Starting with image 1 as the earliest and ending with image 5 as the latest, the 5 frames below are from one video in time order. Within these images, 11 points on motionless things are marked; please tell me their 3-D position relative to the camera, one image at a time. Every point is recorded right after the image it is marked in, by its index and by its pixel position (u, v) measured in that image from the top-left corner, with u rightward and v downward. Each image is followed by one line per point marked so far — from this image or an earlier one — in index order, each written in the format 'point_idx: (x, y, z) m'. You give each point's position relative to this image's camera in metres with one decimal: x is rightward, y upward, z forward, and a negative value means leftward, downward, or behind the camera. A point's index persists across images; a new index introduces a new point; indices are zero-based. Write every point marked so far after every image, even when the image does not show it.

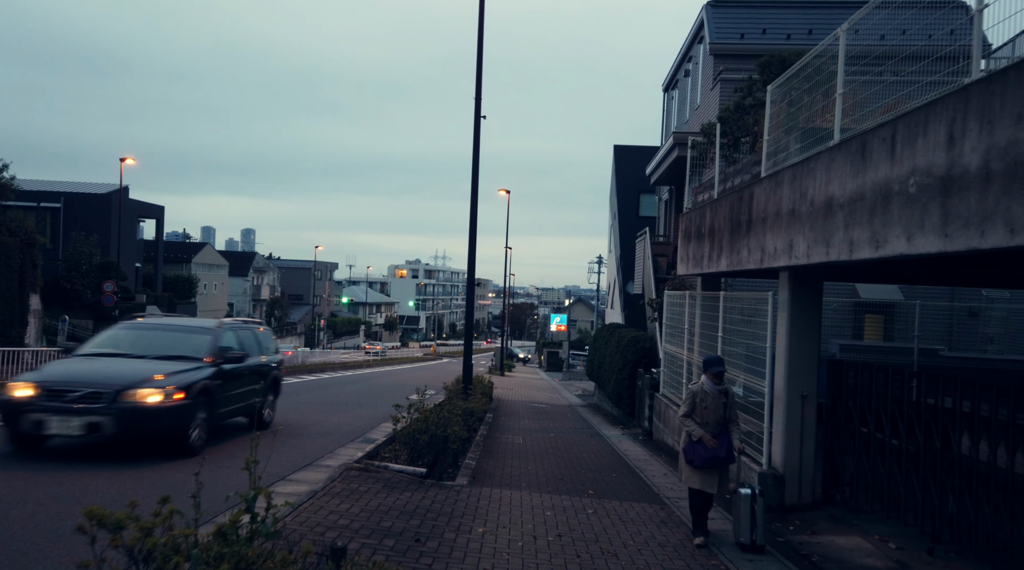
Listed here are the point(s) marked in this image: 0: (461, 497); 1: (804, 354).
0: (-0.6, -2.2, +7.9) m
1: (+3.2, -0.7, +8.3) m
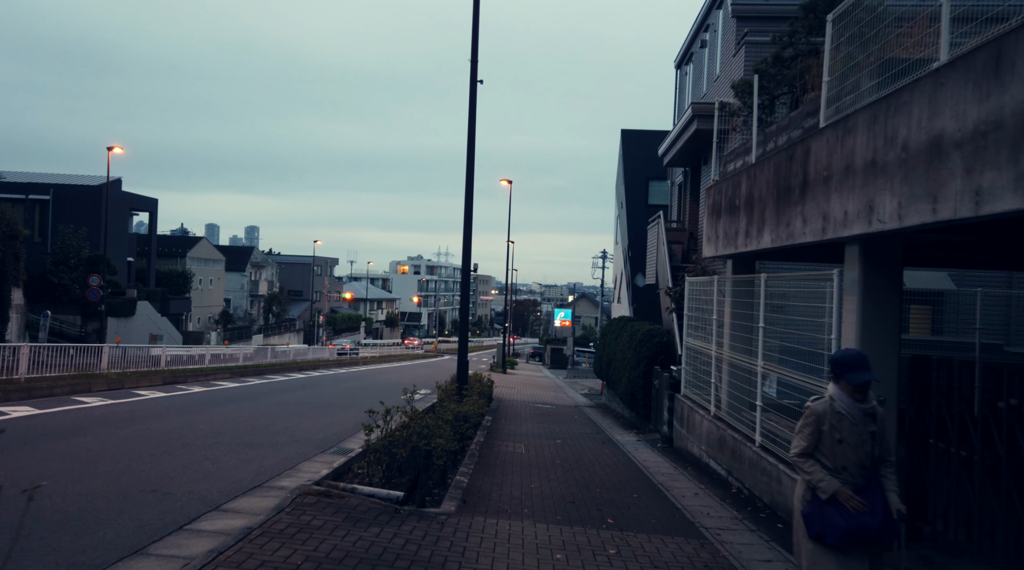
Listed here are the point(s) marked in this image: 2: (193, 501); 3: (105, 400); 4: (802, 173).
0: (-0.6, -2.0, +6.2) m
1: (+3.1, -0.5, +6.5) m
2: (-2.7, -1.8, +6.4) m
3: (-7.4, -2.1, +13.9) m
4: (+2.8, +1.1, +7.3) m
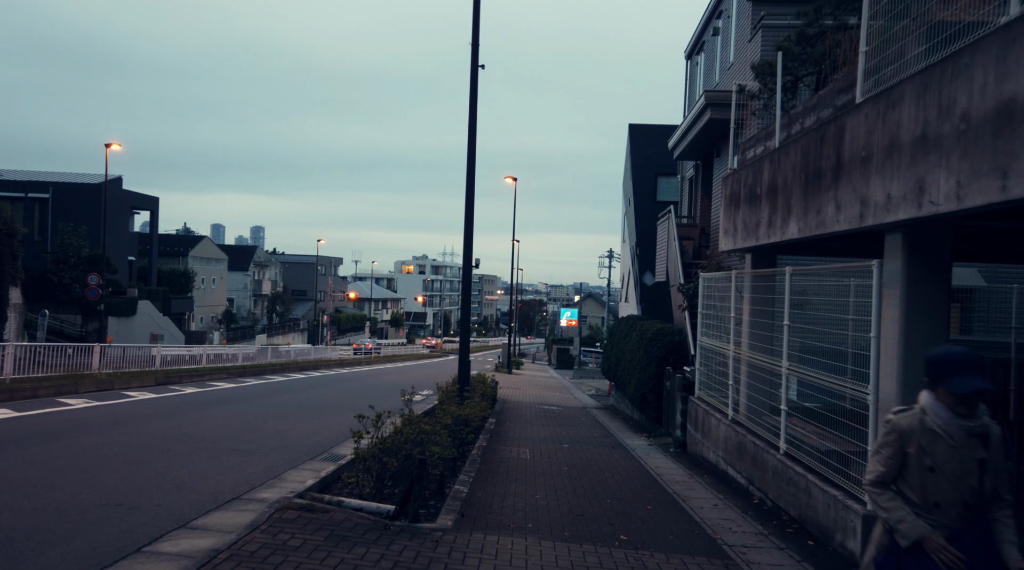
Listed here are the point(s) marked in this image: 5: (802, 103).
0: (-0.6, -1.9, +5.5) m
1: (+3.2, -0.5, +5.8) m
2: (-2.7, -1.7, +5.7) m
3: (-7.3, -2.0, +13.3) m
4: (+2.8, +1.1, +6.6) m
5: (+3.1, +2.0, +8.3) m
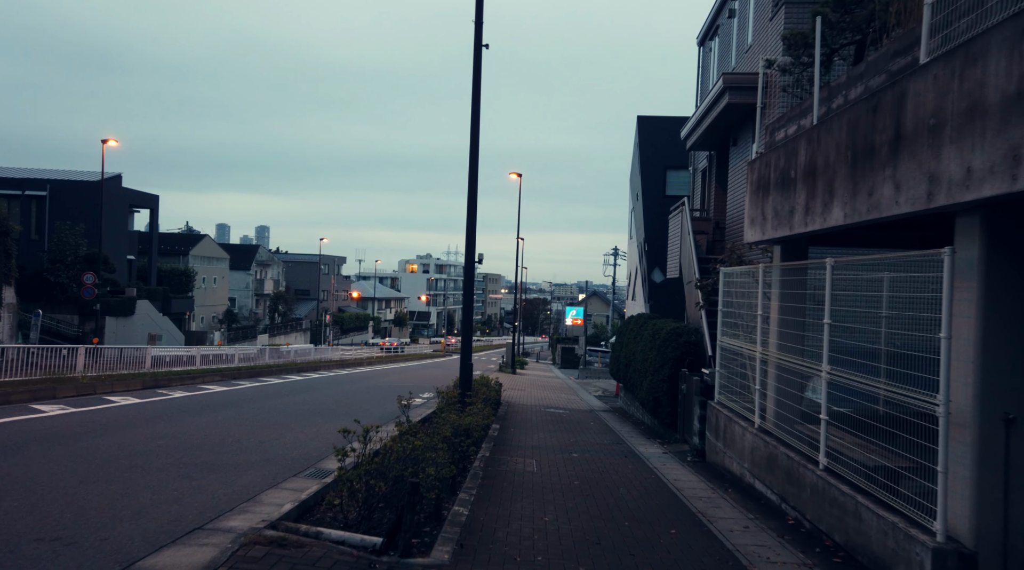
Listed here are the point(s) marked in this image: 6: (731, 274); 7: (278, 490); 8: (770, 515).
0: (-0.5, -1.9, +4.6) m
1: (+3.2, -0.4, +4.9) m
2: (-2.6, -1.7, +4.8) m
3: (-7.3, -2.0, +12.4) m
4: (+2.9, +1.2, +5.7) m
5: (+3.2, +2.0, +7.4) m
6: (+3.2, +0.2, +11.0) m
7: (-2.1, -1.9, +6.9) m
8: (+2.6, -2.4, +7.8) m
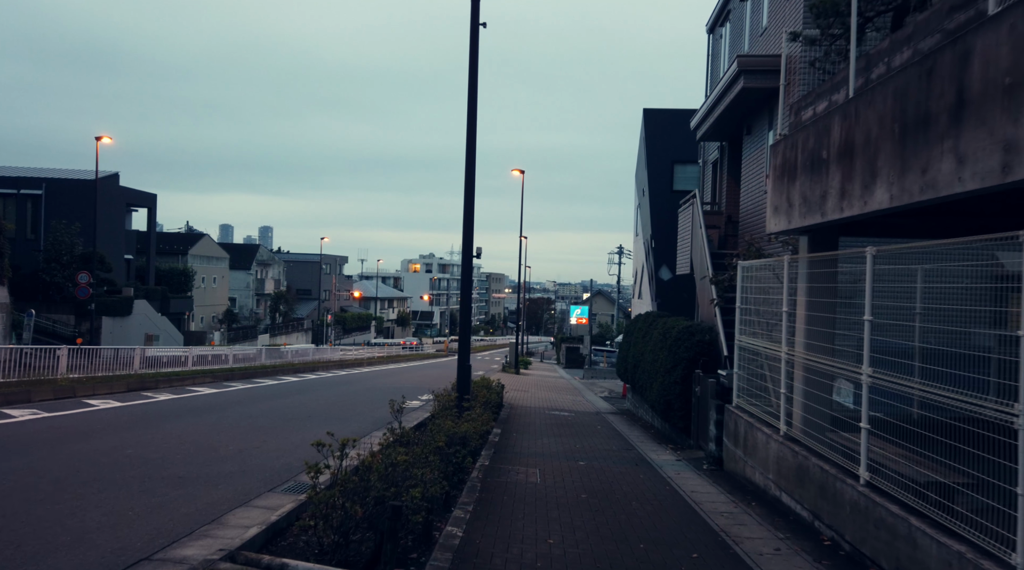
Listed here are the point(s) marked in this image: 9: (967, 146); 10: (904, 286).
0: (-0.5, -1.8, +3.9) m
1: (+3.2, -0.4, +4.1) m
2: (-2.6, -1.6, +4.0) m
3: (-7.2, -2.0, +11.6) m
4: (+2.8, +1.3, +4.9) m
5: (+3.2, +2.1, +6.6) m
6: (+3.2, +0.2, +10.2) m
7: (-2.1, -1.8, +6.1) m
8: (+2.7, -2.3, +7.0) m
9: (+2.8, +0.9, +4.7) m
10: (+3.1, 0.0, +5.7) m
